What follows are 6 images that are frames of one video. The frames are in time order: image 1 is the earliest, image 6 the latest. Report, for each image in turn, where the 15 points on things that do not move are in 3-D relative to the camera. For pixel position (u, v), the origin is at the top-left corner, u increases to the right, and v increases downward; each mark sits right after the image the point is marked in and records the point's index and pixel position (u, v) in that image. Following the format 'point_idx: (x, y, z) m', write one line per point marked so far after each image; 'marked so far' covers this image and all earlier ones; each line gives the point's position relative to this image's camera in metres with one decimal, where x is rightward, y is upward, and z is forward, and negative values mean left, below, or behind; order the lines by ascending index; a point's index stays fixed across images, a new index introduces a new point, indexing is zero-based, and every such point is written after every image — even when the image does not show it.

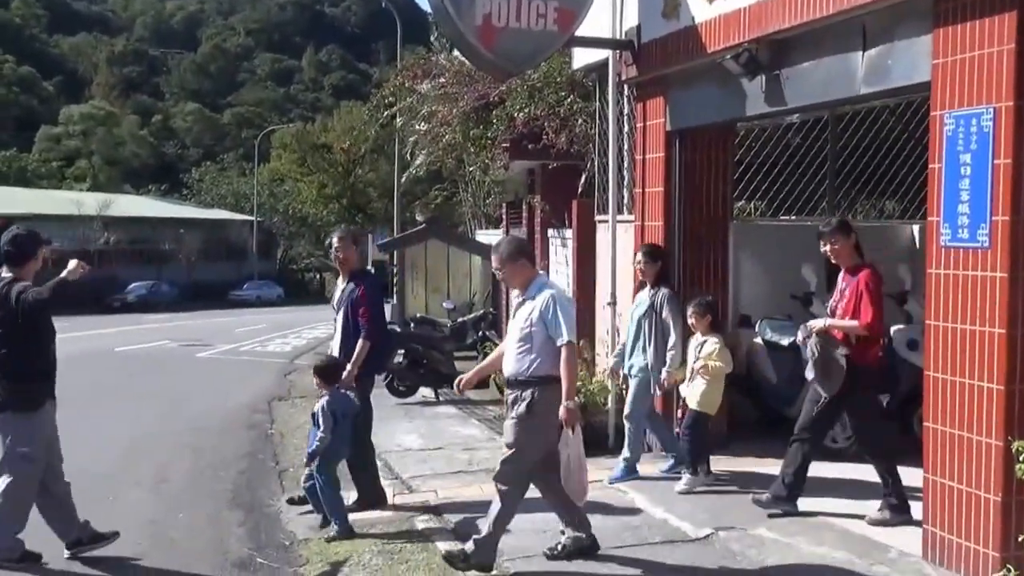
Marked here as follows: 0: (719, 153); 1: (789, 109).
0: (+1.5, +1.0, +8.7) m
1: (+1.8, +1.1, +7.4) m
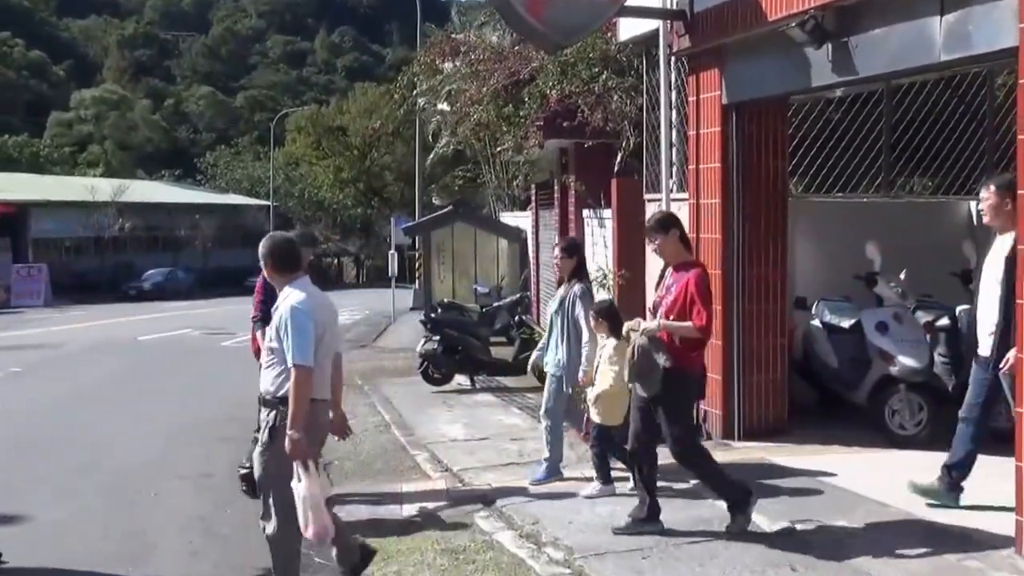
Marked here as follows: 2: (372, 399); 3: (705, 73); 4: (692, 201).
0: (+1.9, +1.1, +8.3) m
1: (+2.1, +1.2, +7.0) m
2: (-1.6, -1.2, +13.3) m
3: (+1.4, +1.5, +8.5) m
4: (+1.3, +0.6, +8.7) m
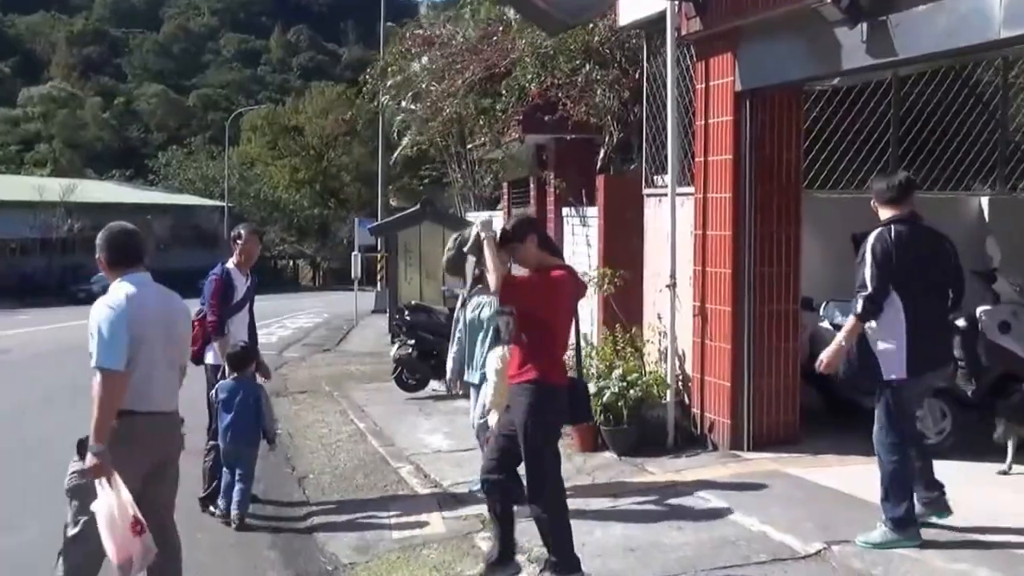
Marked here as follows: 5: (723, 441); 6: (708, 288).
0: (+1.8, +1.1, +7.8) m
1: (+2.1, +1.2, +6.5) m
2: (-1.8, -1.2, +12.6) m
3: (+1.4, +1.5, +8.0) m
4: (+1.3, +0.6, +8.2) m
5: (+1.4, -1.0, +8.0) m
6: (+1.3, 0.0, +8.1) m
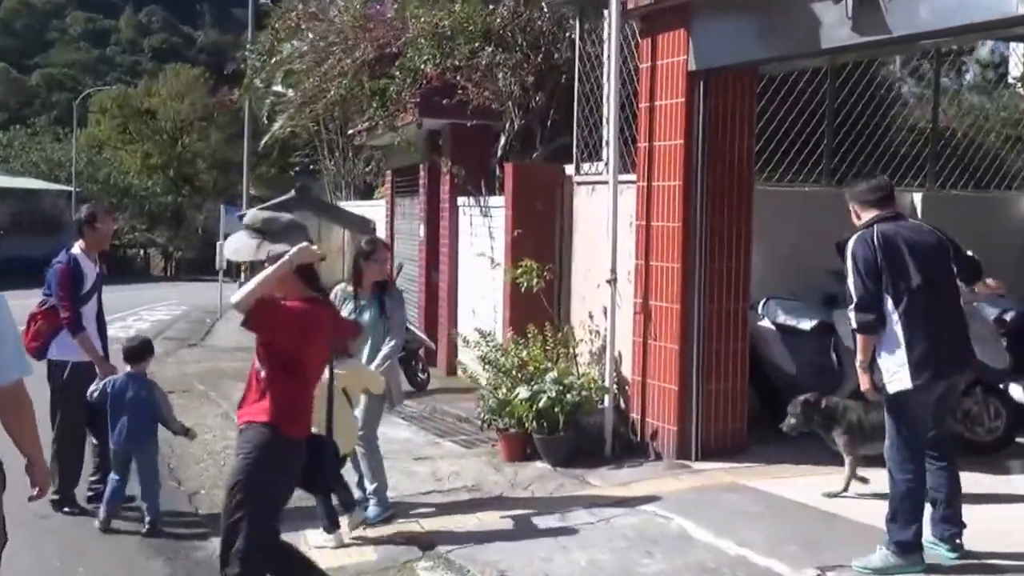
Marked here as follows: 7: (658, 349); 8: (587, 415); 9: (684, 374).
0: (+1.4, +1.1, +7.2) m
1: (+1.9, +1.2, +6.0) m
2: (-2.8, -1.2, +11.6) m
3: (+0.9, +1.6, +7.3) m
4: (+0.8, +0.7, +7.5) m
5: (+1.0, -1.0, +7.4) m
6: (+0.9, 0.0, +7.5) m
7: (+0.9, -0.4, +7.5) m
8: (+0.5, -0.8, +7.6) m
9: (+1.1, -0.5, +7.3) m
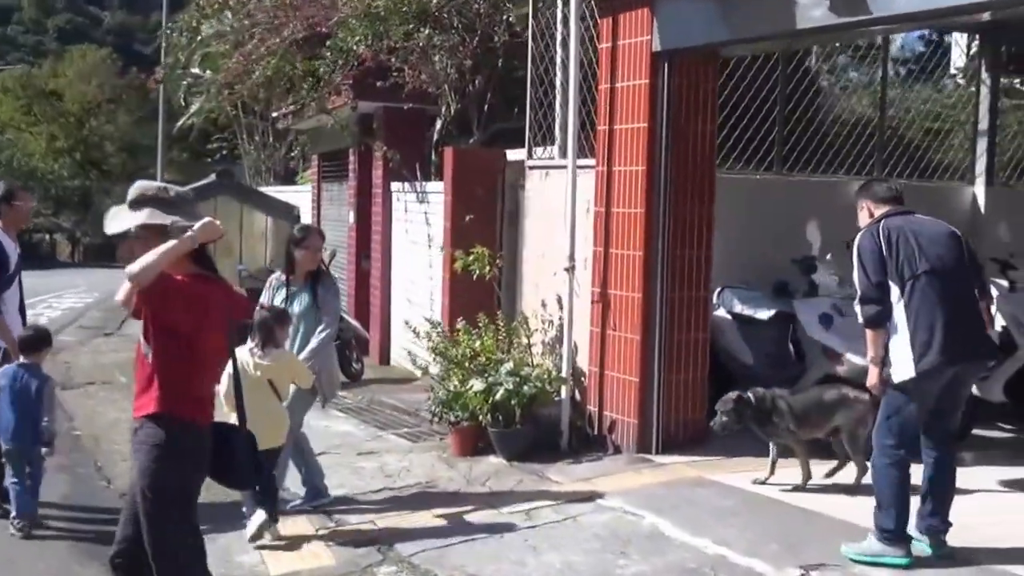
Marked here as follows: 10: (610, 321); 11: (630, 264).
0: (+1.2, +1.2, +7.0) m
1: (+1.7, +1.3, +5.8) m
2: (-3.4, -1.1, +11.1) m
3: (+0.7, +1.6, +7.1) m
4: (+0.6, +0.7, +7.3) m
5: (+0.7, -0.9, +7.2) m
6: (+0.6, +0.1, +7.2) m
7: (+0.6, -0.3, +7.2) m
8: (+0.2, -0.7, +7.4) m
9: (+0.8, -0.5, +7.1) m
10: (+0.6, -0.2, +7.3) m
11: (+0.7, +0.1, +7.1) m
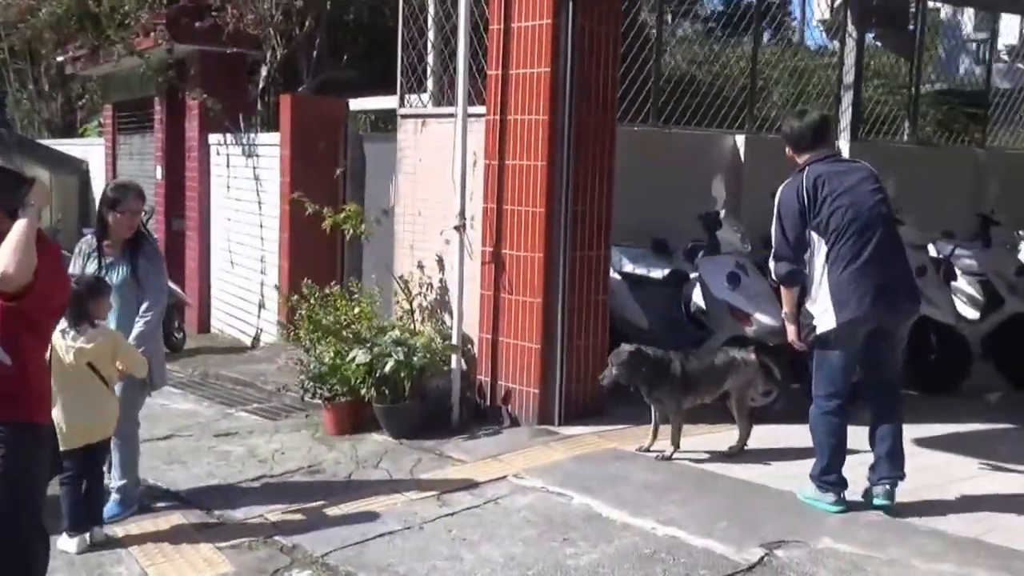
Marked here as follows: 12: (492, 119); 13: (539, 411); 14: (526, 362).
0: (+0.5, +1.4, +6.5) m
1: (+1.3, +1.5, +5.4) m
2: (-4.7, -0.8, +9.7) m
3: (0.0, +1.8, +6.5) m
4: (-0.1, +1.0, +6.7) m
5: (+0.1, -0.7, +6.6) m
6: (0.0, +0.3, +6.7) m
7: (0.0, -0.1, +6.7) m
8: (-0.5, -0.5, +6.8) m
9: (+0.2, -0.2, +6.5) m
10: (0.0, 0.0, +6.7) m
11: (+0.1, +0.4, +6.5) m
12: (-0.1, +1.0, +6.7) m
13: (+0.1, -0.7, +6.6) m
14: (+0.1, -0.4, +6.6) m
